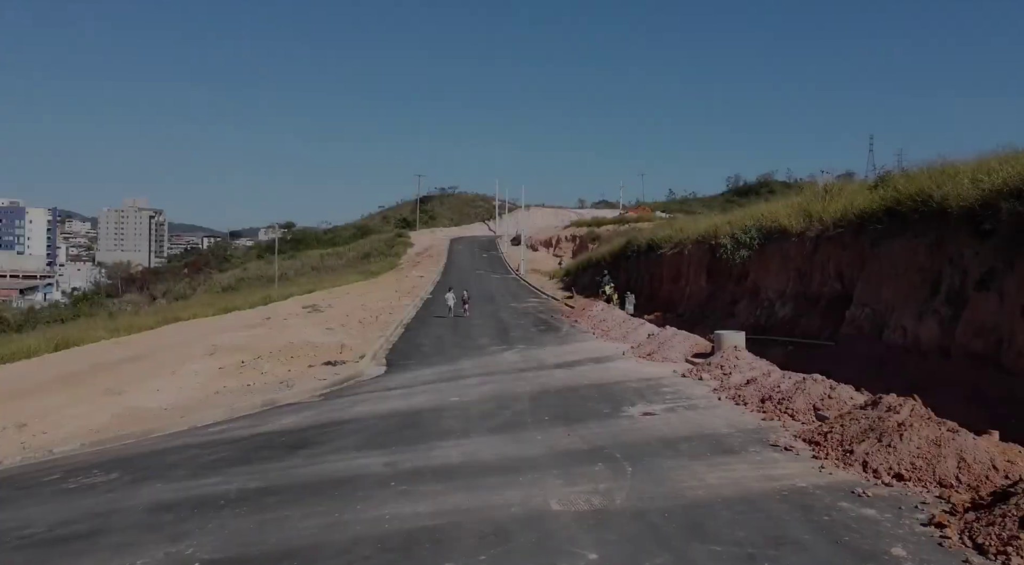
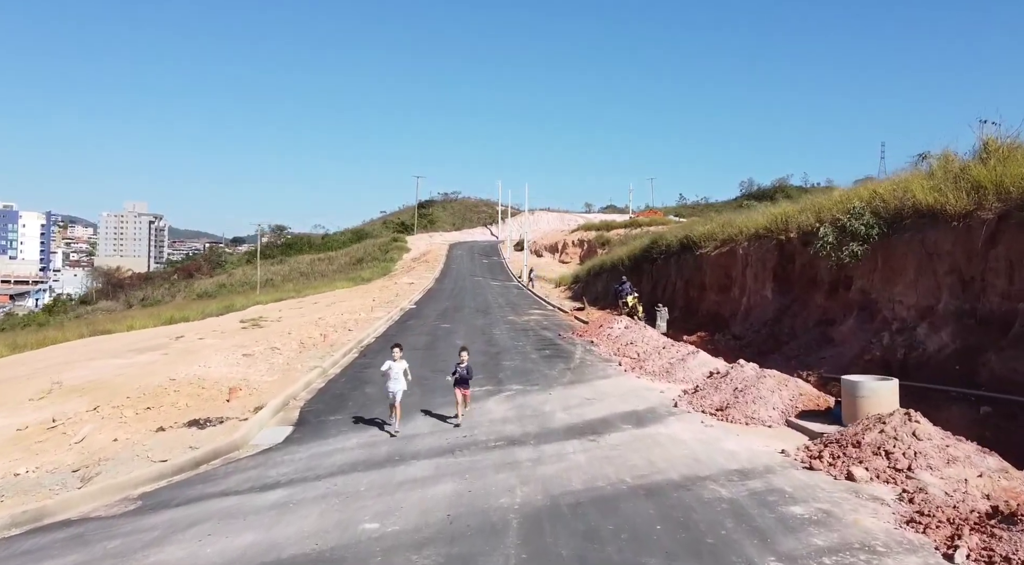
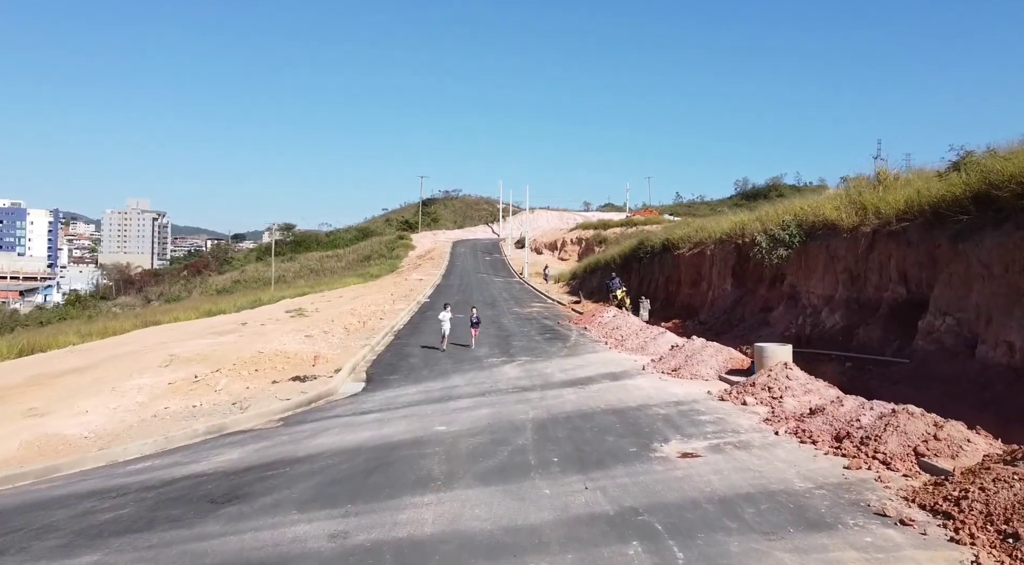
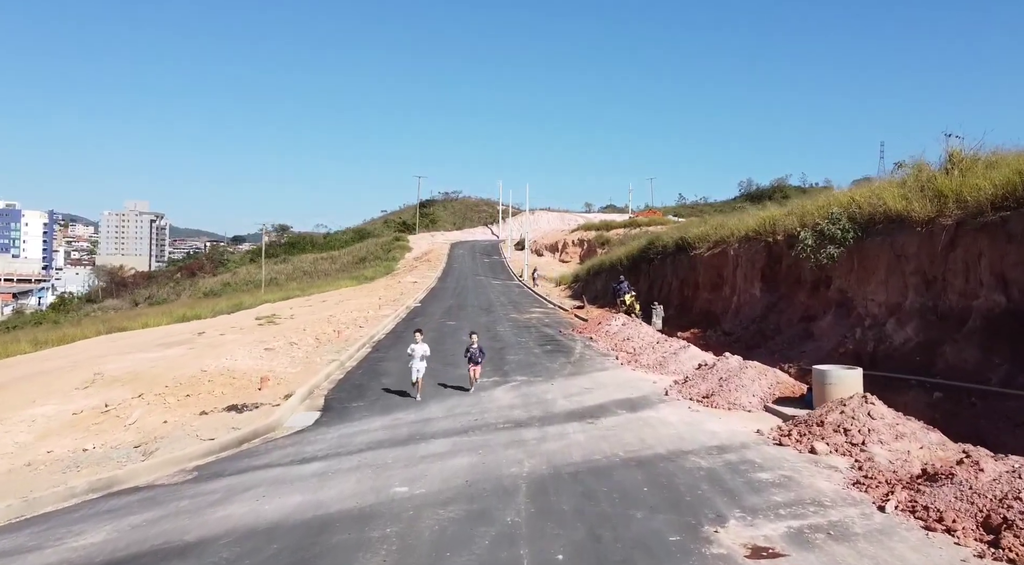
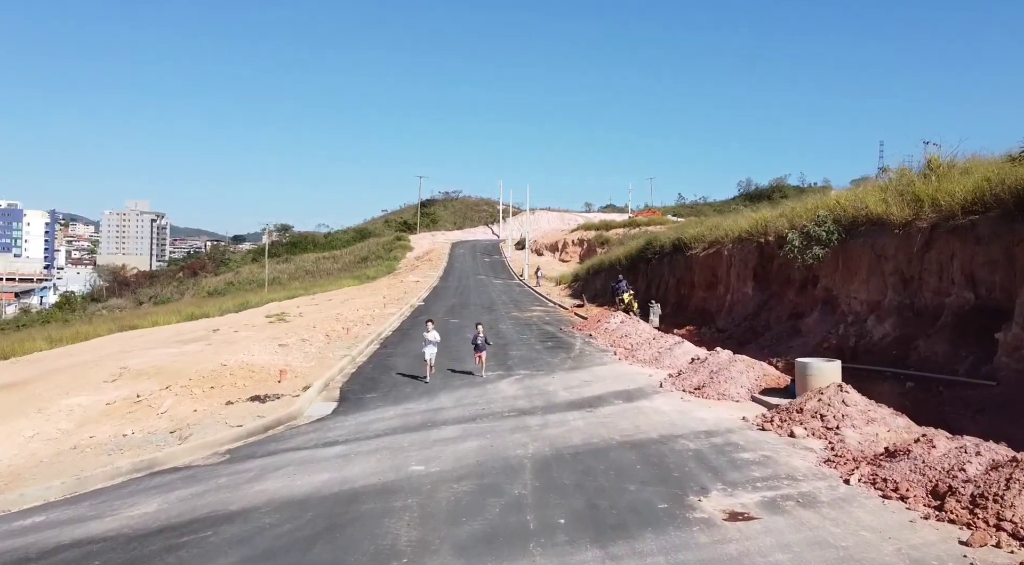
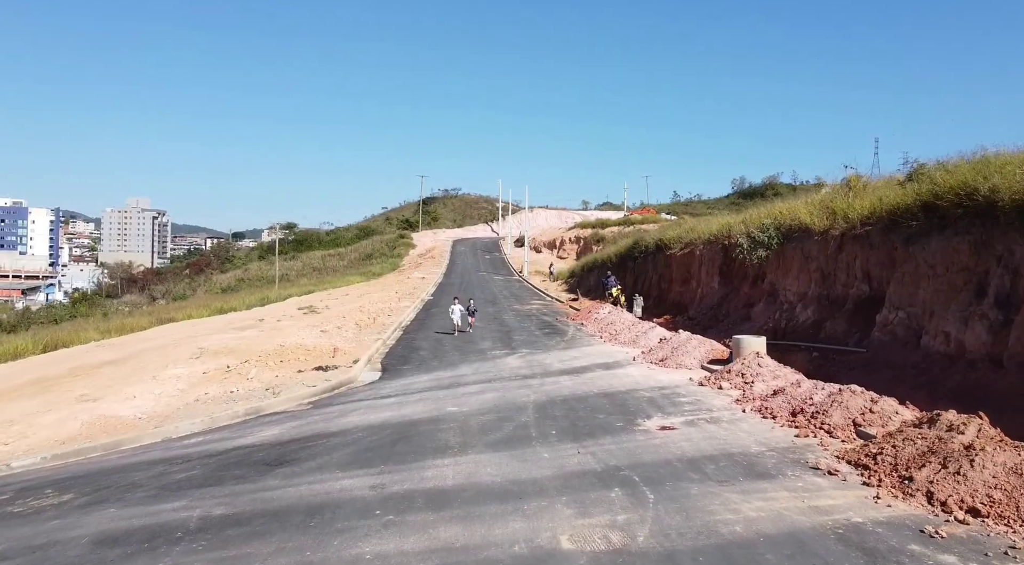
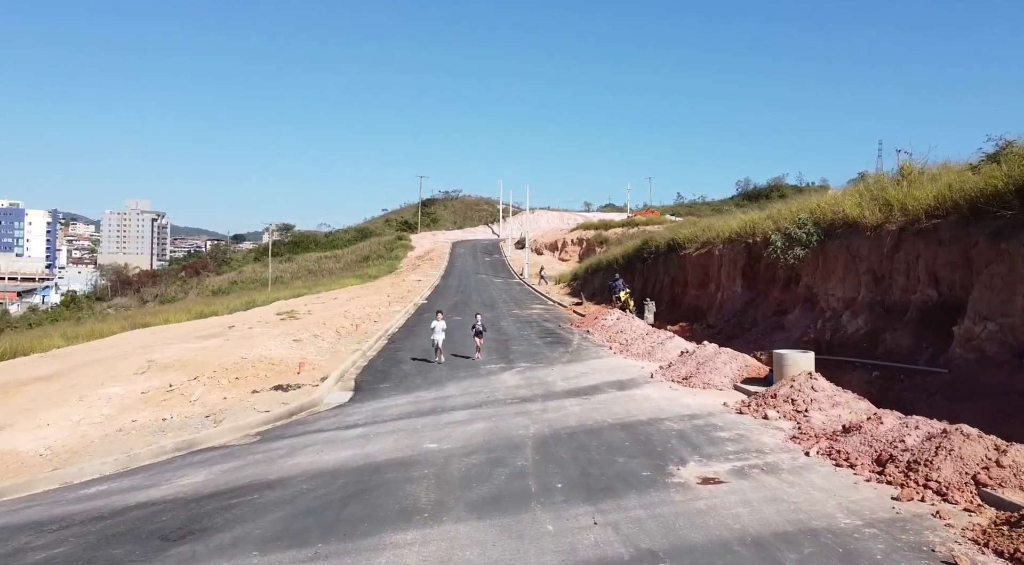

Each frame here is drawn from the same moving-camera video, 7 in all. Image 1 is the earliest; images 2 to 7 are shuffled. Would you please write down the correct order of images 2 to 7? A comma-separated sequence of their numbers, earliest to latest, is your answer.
6, 3, 7, 5, 4, 2
